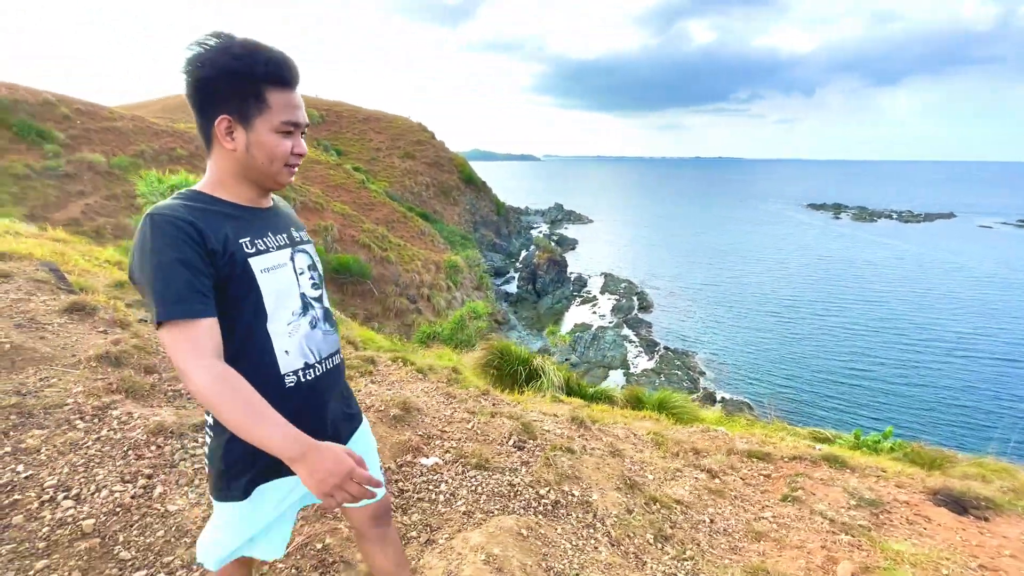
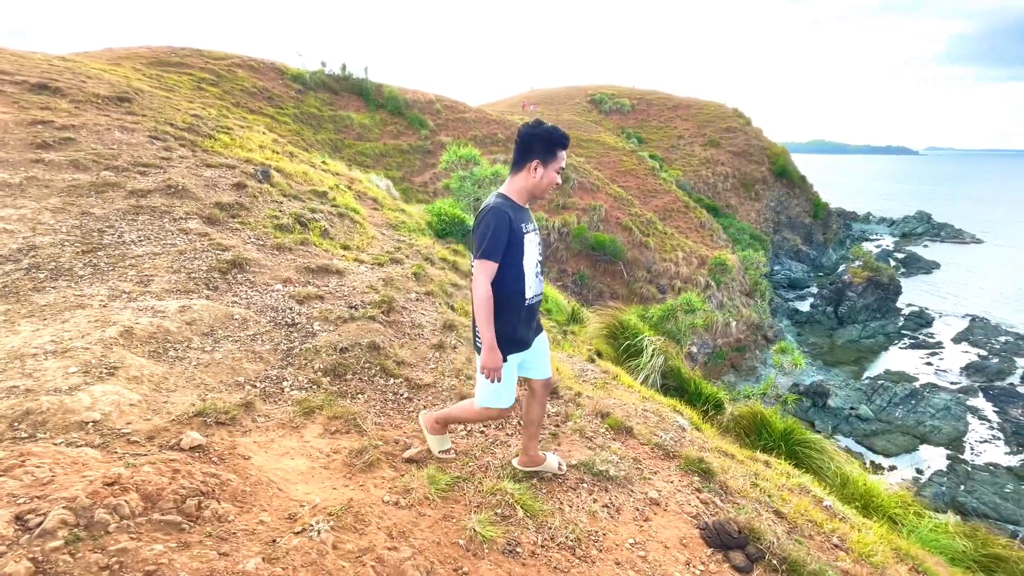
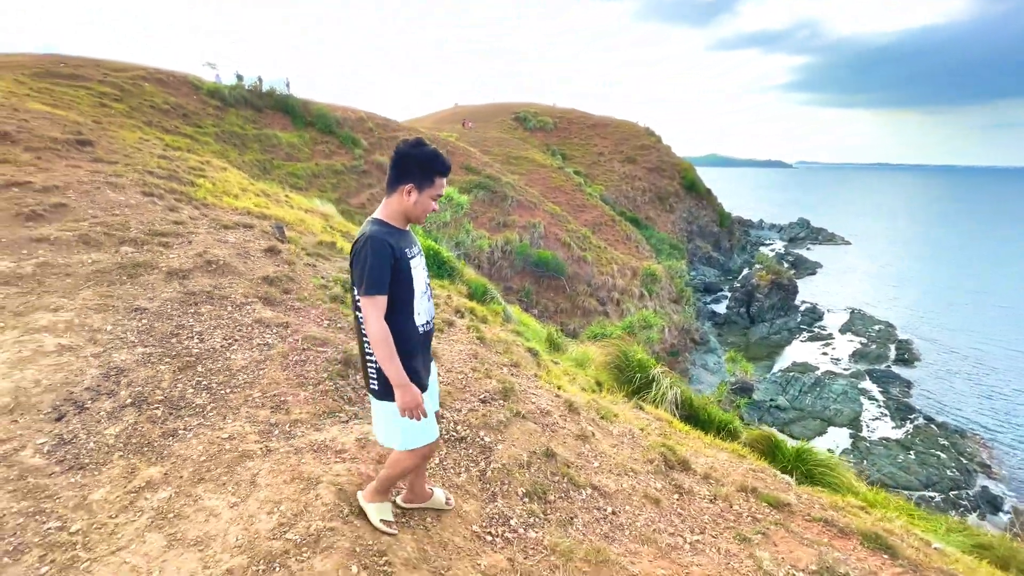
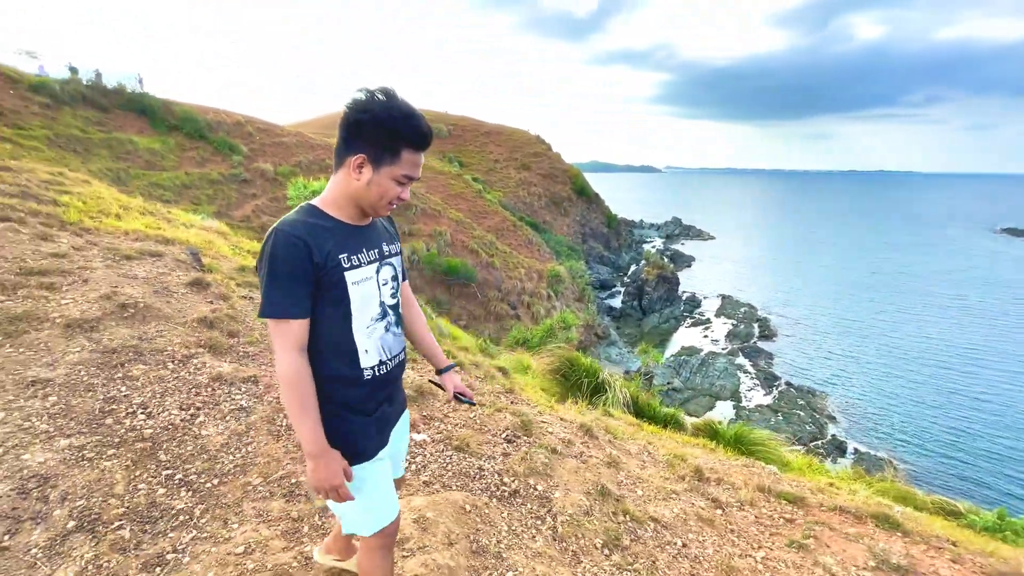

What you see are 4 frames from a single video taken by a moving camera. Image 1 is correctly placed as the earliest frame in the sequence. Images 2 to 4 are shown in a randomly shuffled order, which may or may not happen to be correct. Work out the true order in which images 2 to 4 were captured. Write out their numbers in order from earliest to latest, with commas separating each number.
4, 3, 2
